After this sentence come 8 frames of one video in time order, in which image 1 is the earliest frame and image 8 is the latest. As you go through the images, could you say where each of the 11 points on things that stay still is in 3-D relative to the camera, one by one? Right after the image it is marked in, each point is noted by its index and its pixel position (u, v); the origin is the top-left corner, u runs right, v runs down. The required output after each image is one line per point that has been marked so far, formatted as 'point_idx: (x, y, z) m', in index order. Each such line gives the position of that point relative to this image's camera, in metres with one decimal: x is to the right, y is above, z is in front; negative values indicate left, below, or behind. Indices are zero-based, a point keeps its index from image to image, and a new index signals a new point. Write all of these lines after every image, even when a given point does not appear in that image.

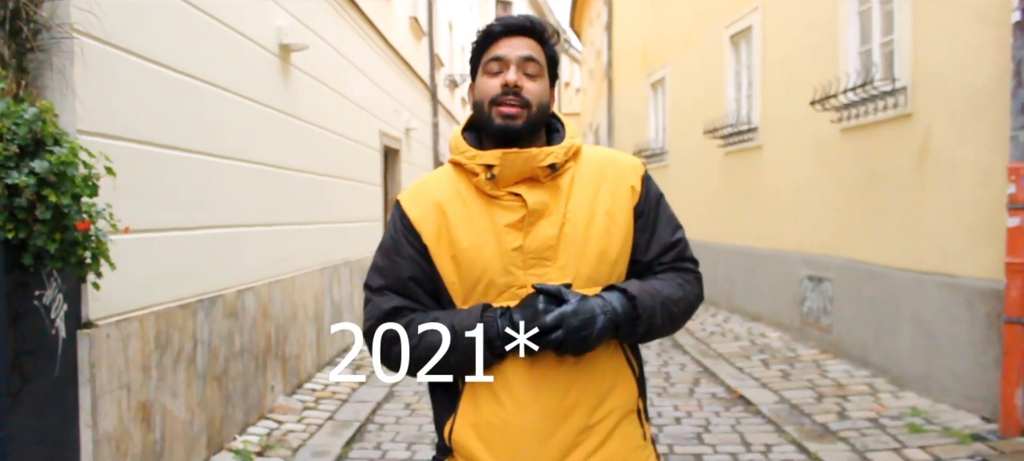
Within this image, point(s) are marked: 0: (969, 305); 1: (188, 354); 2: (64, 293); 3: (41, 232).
0: (+2.8, -0.5, +5.3) m
1: (-1.6, -0.6, +4.2) m
2: (-1.6, -0.2, +3.2) m
3: (-1.6, 0.0, +2.9) m
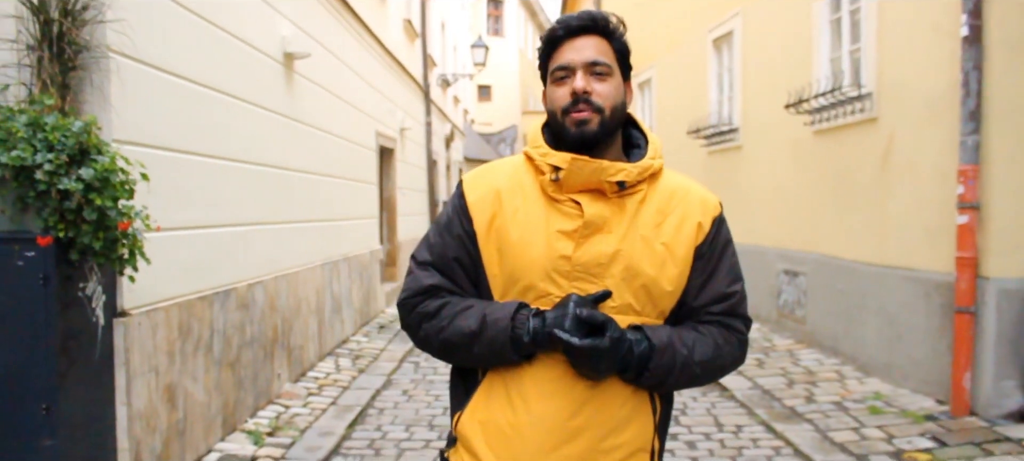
0: (+2.7, -0.4, +5.8) m
1: (-1.6, -0.6, +4.6) m
2: (-1.7, -0.2, +3.6) m
3: (-1.6, 0.0, +3.3) m
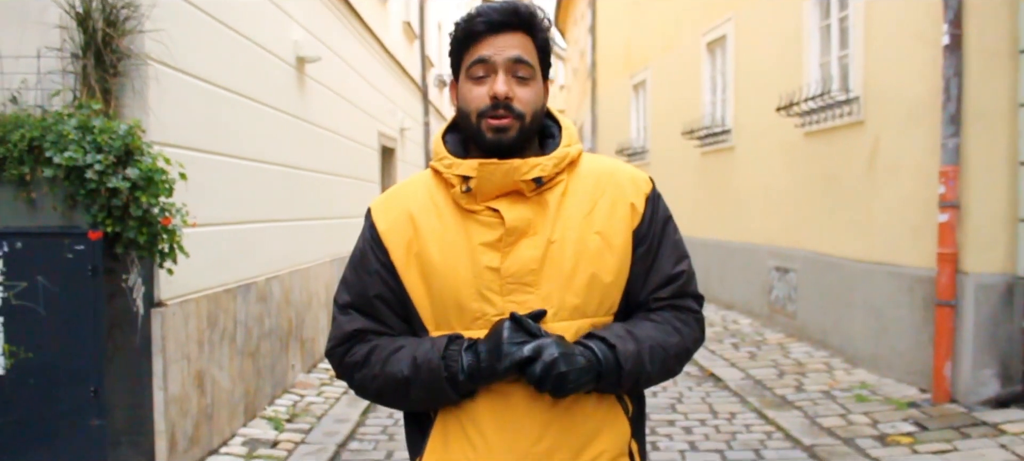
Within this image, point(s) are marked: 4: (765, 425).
0: (+2.8, -0.4, +6.1) m
1: (-1.6, -0.6, +4.8) m
2: (-1.6, -0.2, +3.9) m
3: (-1.6, 0.0, +3.6) m
4: (+1.6, -1.2, +5.4) m
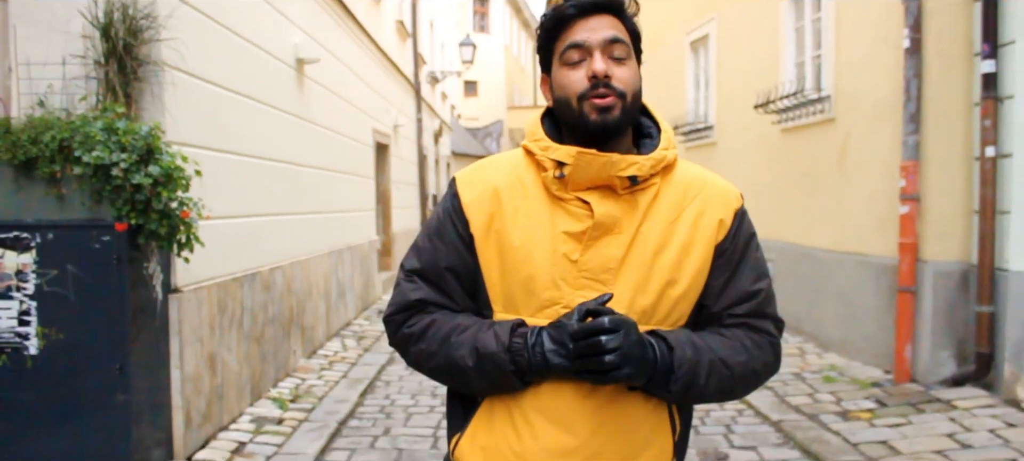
0: (+2.7, -0.4, +6.5) m
1: (-1.6, -0.5, +5.2) m
2: (-1.7, -0.2, +4.2) m
3: (-1.6, +0.1, +3.9) m
4: (+1.5, -1.2, +5.8) m
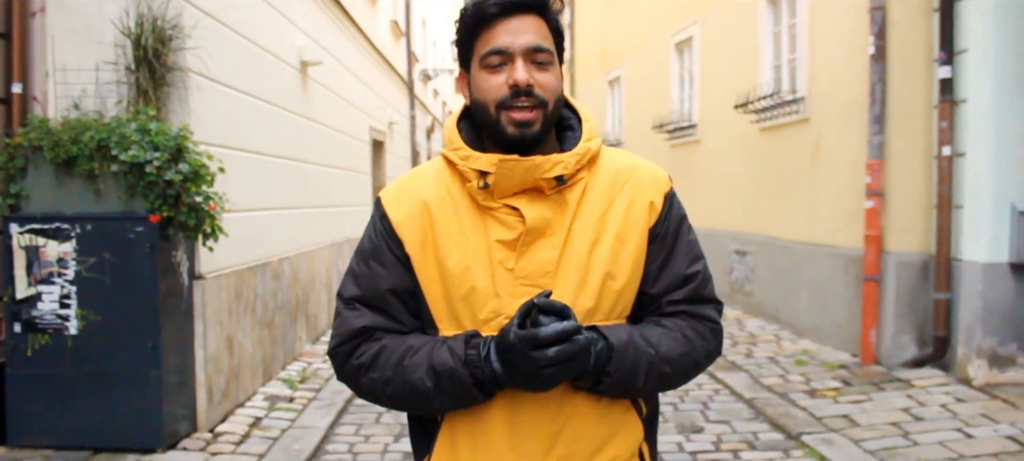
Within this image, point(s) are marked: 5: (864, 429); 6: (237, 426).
0: (+2.6, -0.3, +6.9) m
1: (-1.7, -0.5, +5.6) m
2: (-1.7, -0.1, +4.6) m
3: (-1.6, +0.1, +4.4) m
4: (+1.5, -1.1, +6.3) m
5: (+2.0, -1.1, +4.9) m
6: (-1.6, -1.1, +5.0) m
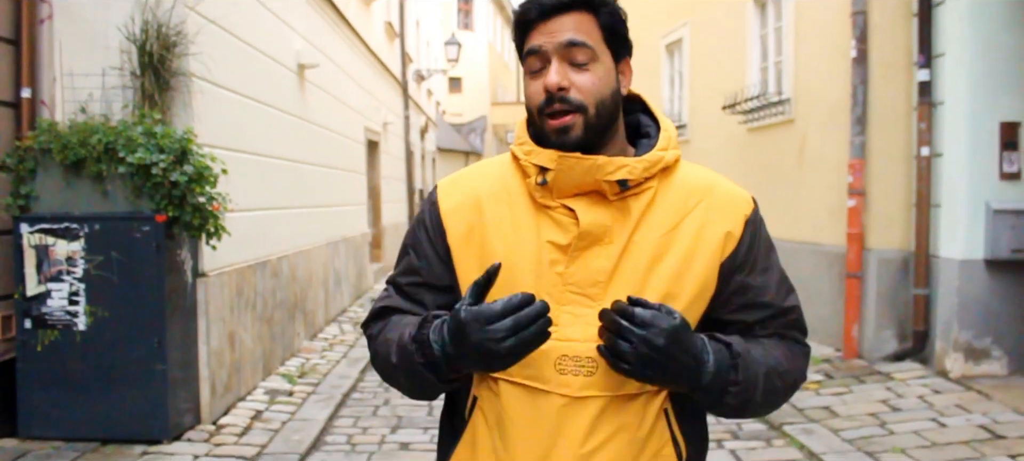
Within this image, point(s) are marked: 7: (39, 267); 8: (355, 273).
0: (+2.6, -0.3, +7.1) m
1: (-1.7, -0.5, +5.8) m
2: (-1.8, -0.1, +4.8) m
3: (-1.7, +0.1, +4.5) m
4: (+1.4, -1.1, +6.5) m
5: (+1.9, -1.1, +5.1) m
6: (-1.6, -1.1, +5.1) m
7: (-2.4, -0.2, +4.5) m
8: (-1.8, -0.5, +10.1) m
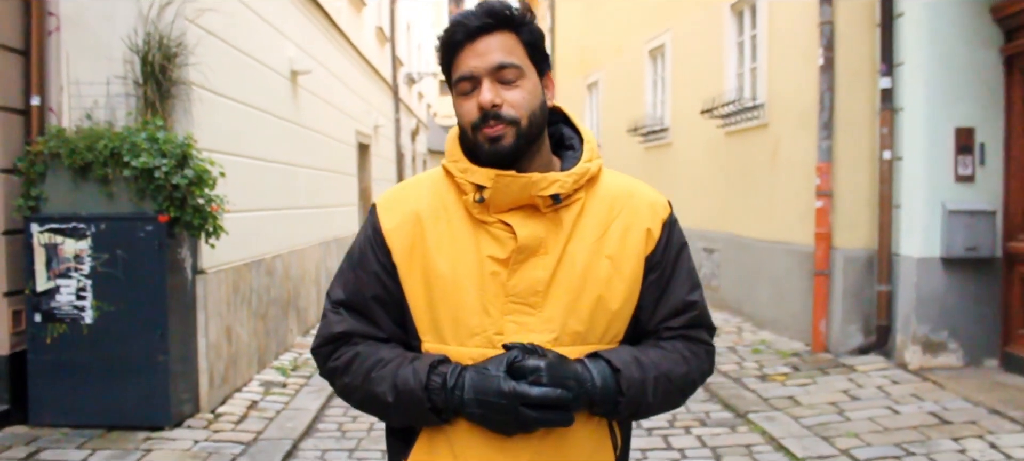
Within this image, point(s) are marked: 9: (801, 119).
0: (+2.4, -0.3, +7.5) m
1: (-1.8, -0.5, +6.1) m
2: (-1.9, -0.1, +5.1) m
3: (-1.8, +0.1, +4.8) m
4: (+1.3, -1.1, +6.8) m
5: (+1.8, -1.1, +5.4) m
6: (-1.7, -1.1, +5.4) m
7: (-2.5, -0.2, +4.8) m
8: (-2.0, -0.5, +10.4) m
9: (+2.5, +1.0, +7.5) m
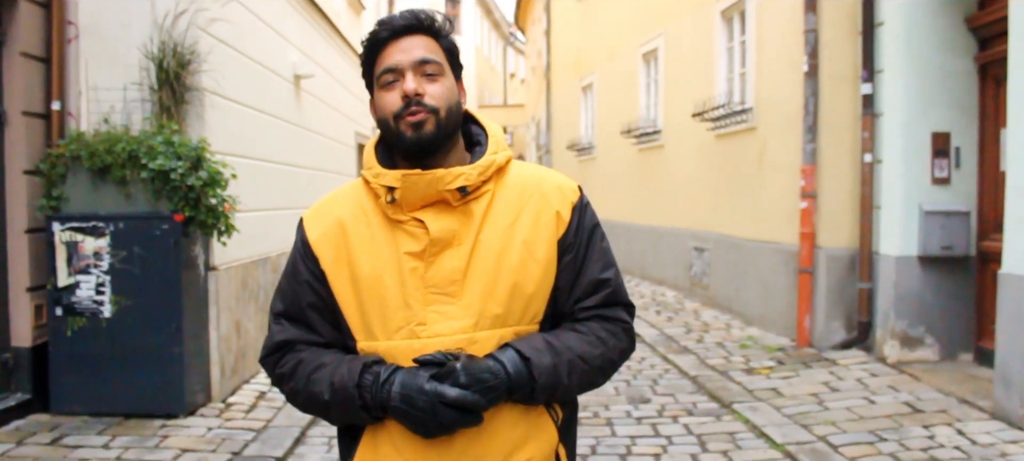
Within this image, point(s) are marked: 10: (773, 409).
0: (+2.4, -0.3, +7.7) m
1: (-1.9, -0.5, +6.3) m
2: (-1.9, -0.1, +5.3) m
3: (-1.8, +0.1, +5.1) m
4: (+1.2, -1.1, +7.1) m
5: (+1.8, -1.1, +5.7) m
6: (-1.7, -1.1, +5.7) m
7: (-2.6, -0.2, +5.0) m
8: (-2.0, -0.5, +10.6) m
9: (+2.4, +1.0, +7.7) m
10: (+1.6, -1.1, +5.4) m
